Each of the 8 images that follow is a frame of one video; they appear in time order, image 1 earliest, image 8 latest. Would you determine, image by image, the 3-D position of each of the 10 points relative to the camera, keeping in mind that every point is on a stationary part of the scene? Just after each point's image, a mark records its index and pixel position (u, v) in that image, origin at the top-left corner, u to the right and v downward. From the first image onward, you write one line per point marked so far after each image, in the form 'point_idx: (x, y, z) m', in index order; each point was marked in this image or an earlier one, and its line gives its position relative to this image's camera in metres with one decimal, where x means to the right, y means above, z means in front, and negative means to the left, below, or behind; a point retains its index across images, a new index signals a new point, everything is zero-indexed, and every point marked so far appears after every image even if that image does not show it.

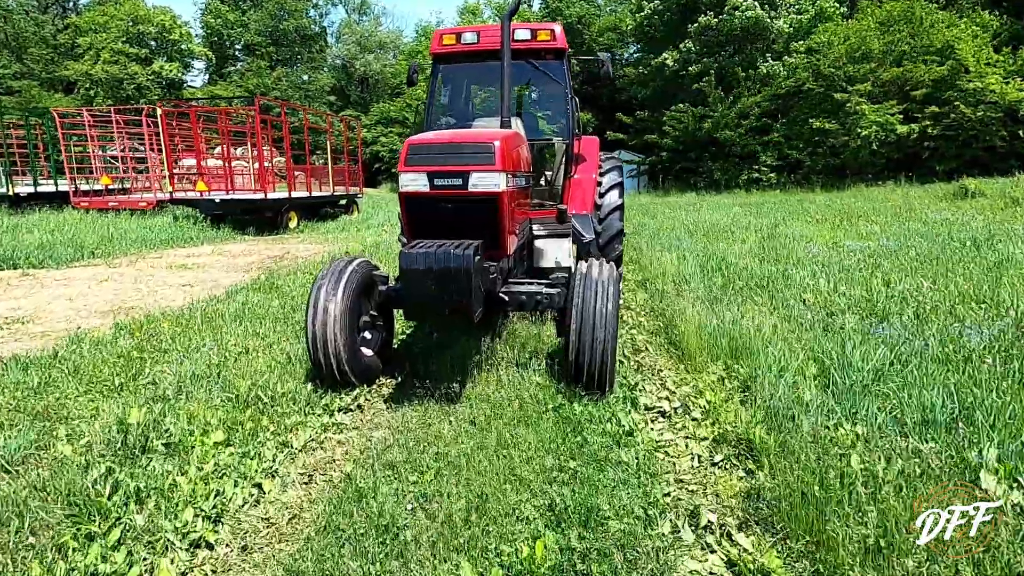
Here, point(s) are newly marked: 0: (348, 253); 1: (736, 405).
0: (-2.4, +0.5, +8.9) m
1: (+1.1, -0.6, +3.2) m
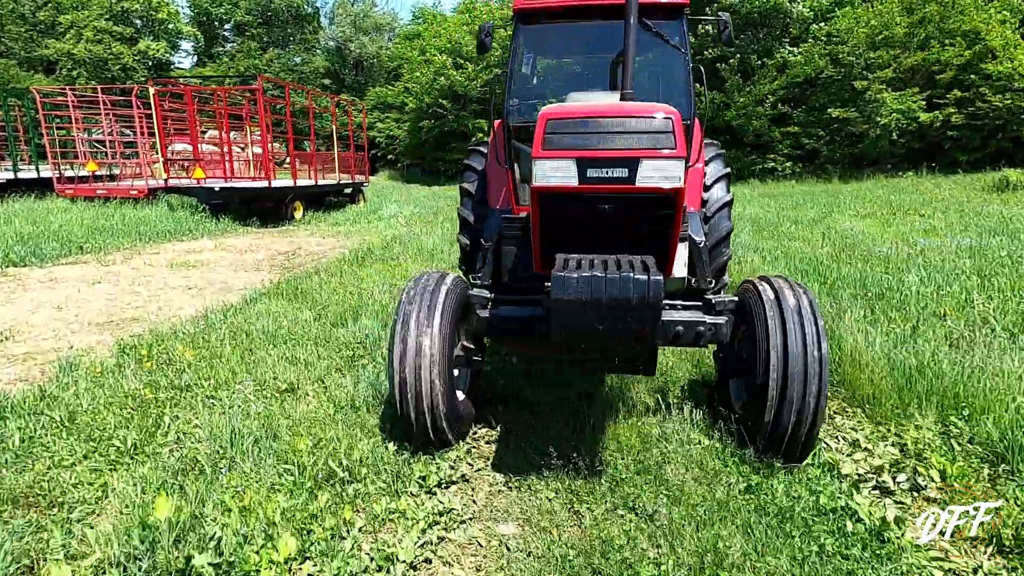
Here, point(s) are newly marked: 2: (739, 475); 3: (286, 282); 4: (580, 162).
0: (-1.9, +0.5, +7.9) m
1: (+1.8, -0.7, +2.3) m
2: (+0.8, -0.7, +2.3) m
3: (-2.2, +0.1, +6.0) m
4: (+0.2, +0.4, +2.2) m
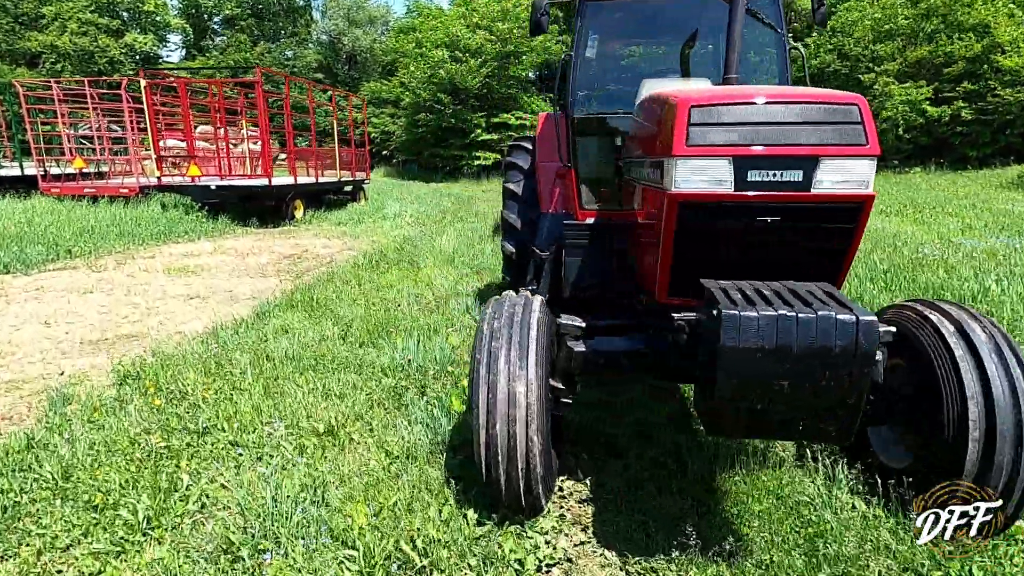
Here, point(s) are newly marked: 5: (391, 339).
0: (-1.6, +0.4, +7.4) m
1: (+2.1, -0.8, +1.8) m
2: (+1.2, -0.8, +1.8) m
3: (-1.9, 0.0, +5.5) m
4: (+0.6, +0.3, +1.7) m
5: (-0.8, -0.3, +3.9) m
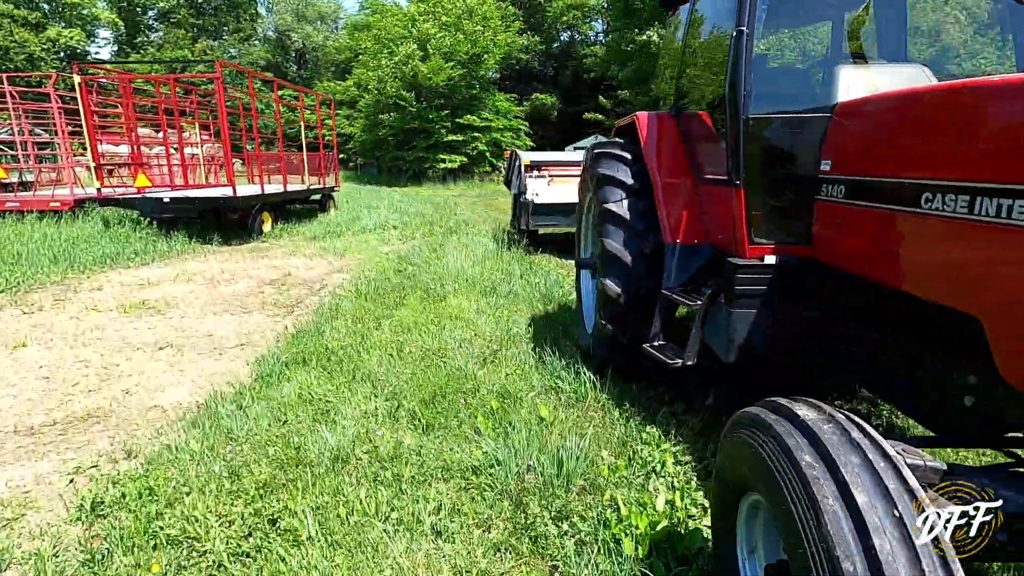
0: (-1.3, +0.1, +6.3) m
1: (+2.8, -1.0, +1.0) m
2: (+1.9, -1.0, +1.0) m
3: (-1.5, -0.3, +4.3) m
4: (+1.3, +0.1, +0.8) m
5: (-0.2, -0.6, +2.9) m
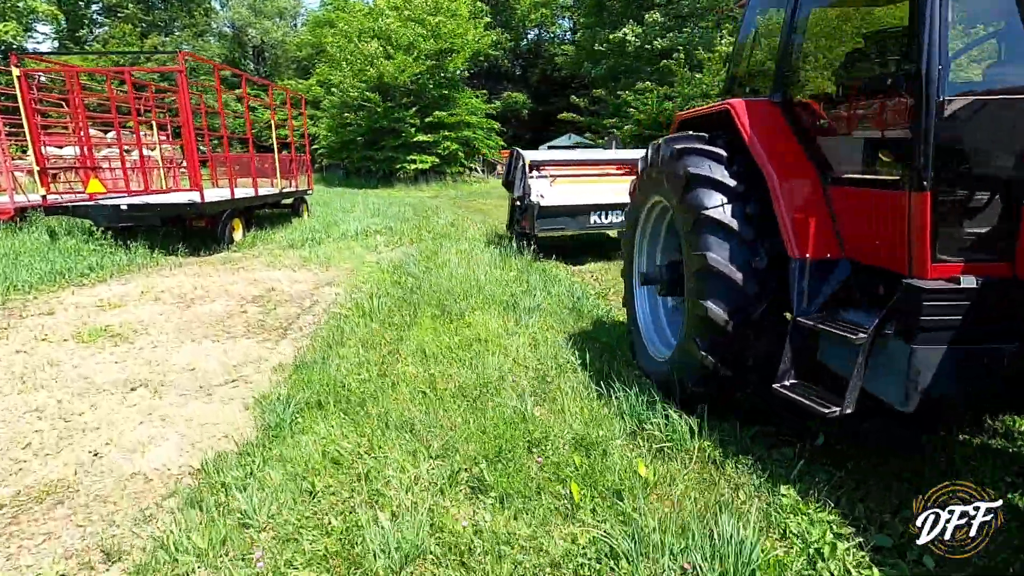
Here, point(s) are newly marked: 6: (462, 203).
0: (-1.2, 0.0, +5.6) m
1: (+3.3, -1.0, +0.6) m
2: (+2.4, -1.1, +0.5) m
3: (-1.2, -0.5, +3.7) m
4: (+1.8, 0.0, +0.3) m
5: (+0.1, -0.7, +2.3) m
6: (-1.1, +1.7, +13.0) m
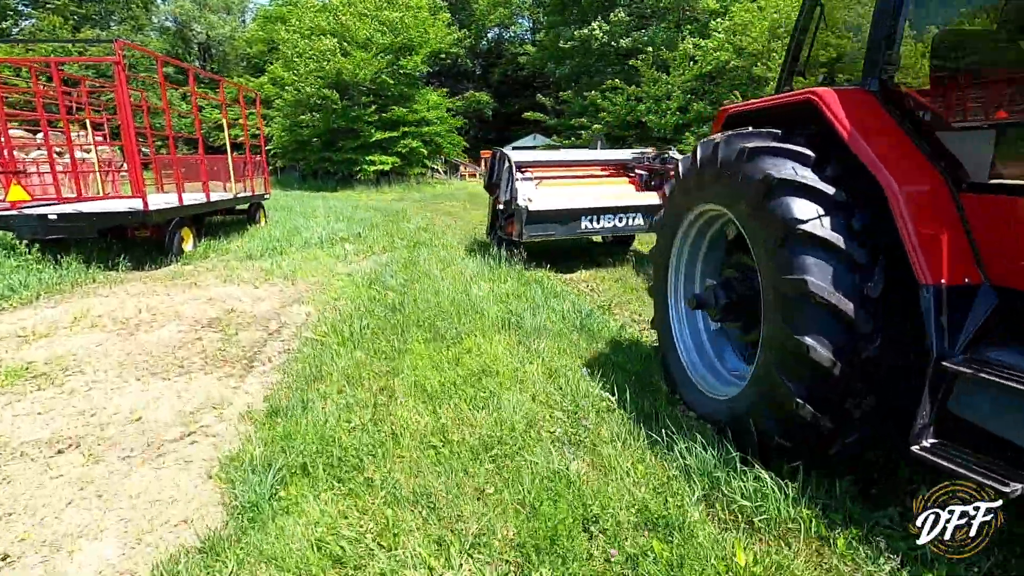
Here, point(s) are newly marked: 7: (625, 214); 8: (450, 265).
0: (-1.3, -0.1, +4.9) m
1: (+3.6, -1.1, +0.3) m
2: (+2.7, -1.1, +0.1) m
3: (-1.1, -0.6, +3.0) m
4: (+2.1, 0.0, -0.2) m
5: (+0.3, -0.8, +1.7) m
6: (-1.6, +1.6, +12.3) m
7: (+1.2, +0.8, +6.7) m
8: (-0.6, +0.2, +6.1) m
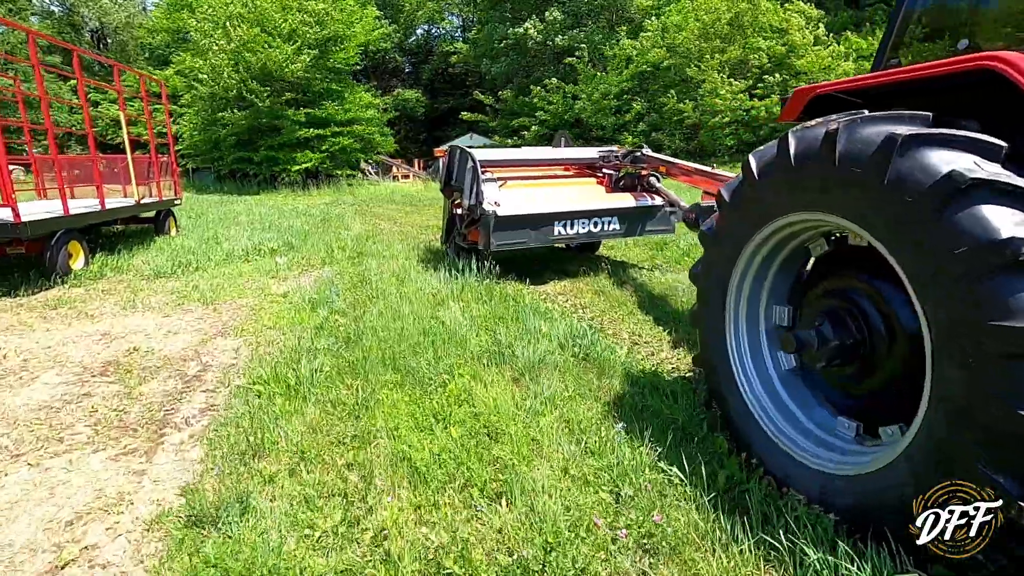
0: (-1.4, -0.3, +4.0) m
1: (+4.0, -1.1, -0.1) m
2: (+3.1, -1.2, -0.4) m
3: (-1.0, -0.8, +2.1) m
4: (+2.5, -0.1, -0.7) m
5: (+0.6, -0.9, +1.0) m
6: (-2.6, +1.4, +11.2) m
7: (+0.8, +0.7, +6.0) m
8: (-0.9, +0.1, +5.2) m
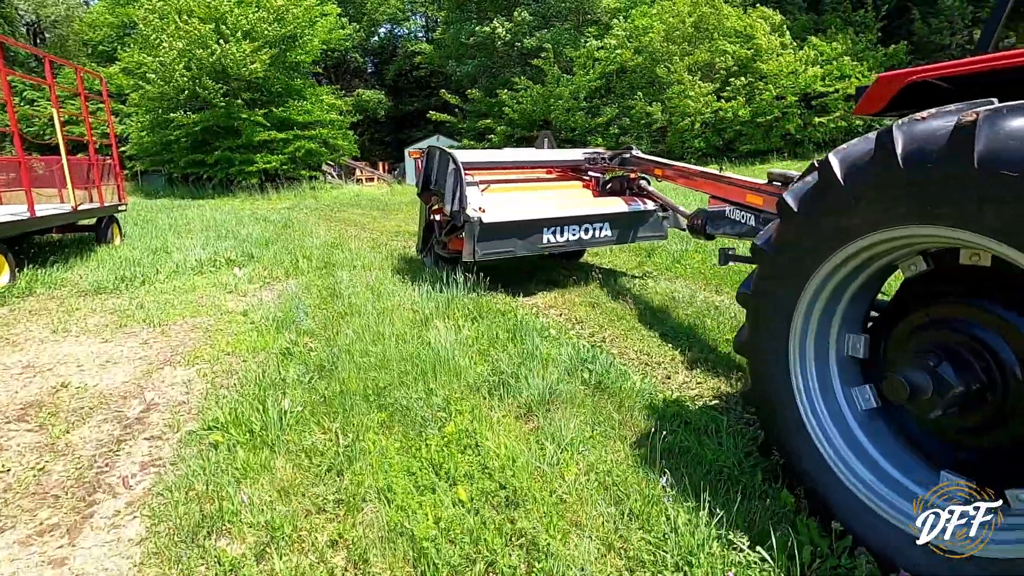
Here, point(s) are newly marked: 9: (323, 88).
0: (-1.4, -0.4, +3.4) m
1: (+4.2, -1.2, -0.3) m
2: (+3.4, -1.2, -0.7) m
3: (-0.9, -0.9, +1.5) m
4: (+2.8, -0.2, -1.1) m
5: (+0.7, -1.0, +0.5) m
6: (-3.1, +1.2, +10.6) m
7: (+0.7, +0.6, +5.5) m
8: (-1.0, -0.1, +4.7) m
9: (-6.0, +6.3, +19.7) m
